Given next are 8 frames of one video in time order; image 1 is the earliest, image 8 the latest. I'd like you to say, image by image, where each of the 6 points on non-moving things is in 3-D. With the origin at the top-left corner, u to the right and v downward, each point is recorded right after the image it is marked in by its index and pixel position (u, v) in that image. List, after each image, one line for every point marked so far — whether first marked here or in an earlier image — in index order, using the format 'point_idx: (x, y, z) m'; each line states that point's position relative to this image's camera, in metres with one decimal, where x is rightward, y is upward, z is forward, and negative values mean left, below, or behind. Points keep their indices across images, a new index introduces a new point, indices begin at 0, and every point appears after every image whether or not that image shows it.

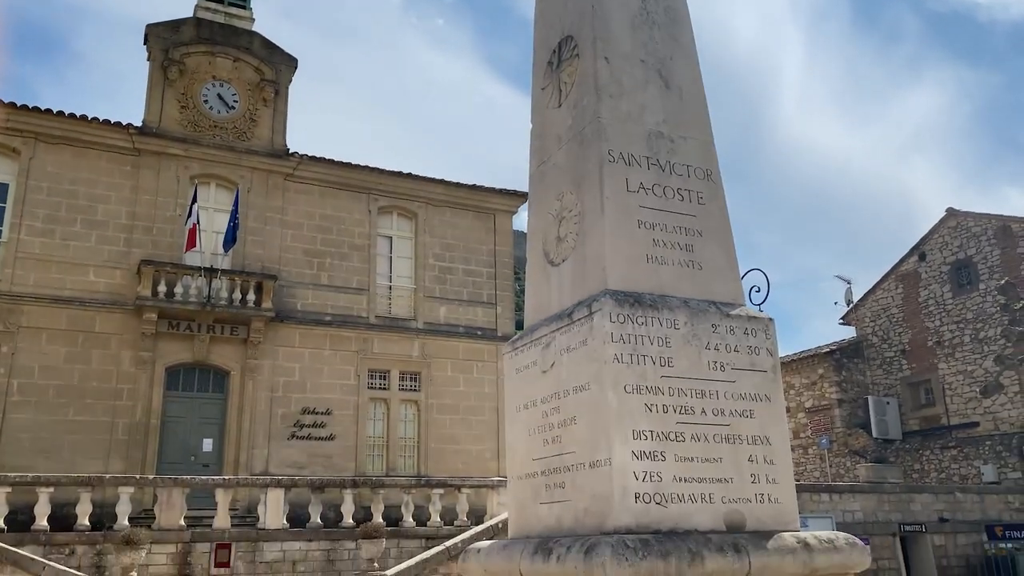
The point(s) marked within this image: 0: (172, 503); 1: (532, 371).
0: (-7.4, -4.7, +18.5) m
1: (+0.1, -0.6, +5.9) m
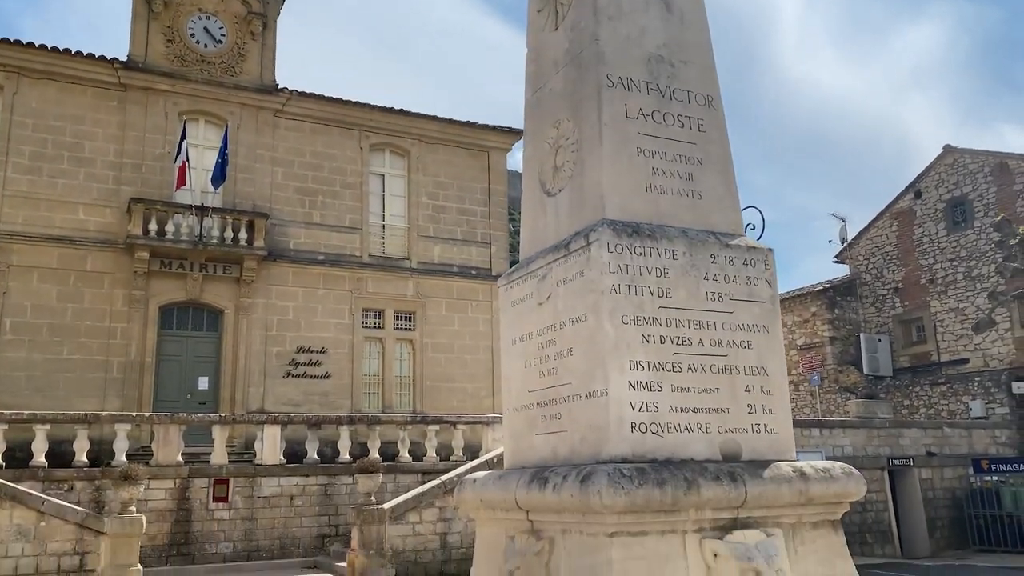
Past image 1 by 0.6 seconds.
0: (-7.6, -3.4, +18.6) m
1: (+0.1, -0.1, +5.8) m
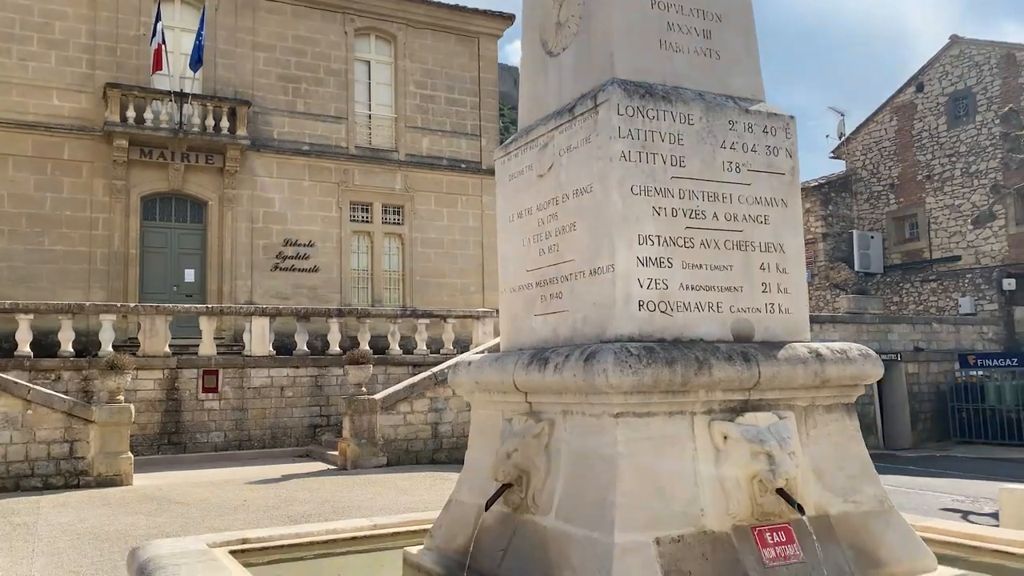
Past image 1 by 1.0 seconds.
0: (-7.8, -0.9, +18.4) m
1: (+0.1, +0.7, +5.4) m
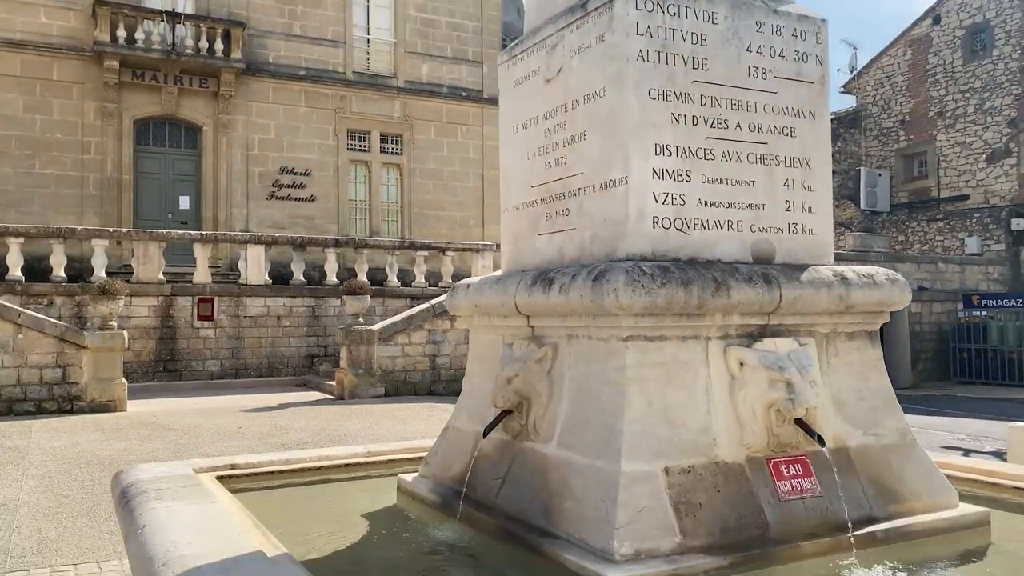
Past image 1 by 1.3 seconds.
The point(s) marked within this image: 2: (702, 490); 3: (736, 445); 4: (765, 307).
0: (-7.8, +0.7, +18.1) m
1: (+0.1, +1.2, +4.9) m
2: (+0.9, -0.9, +3.8) m
3: (+1.1, -0.7, +4.0) m
4: (+1.2, -0.1, +4.1) m
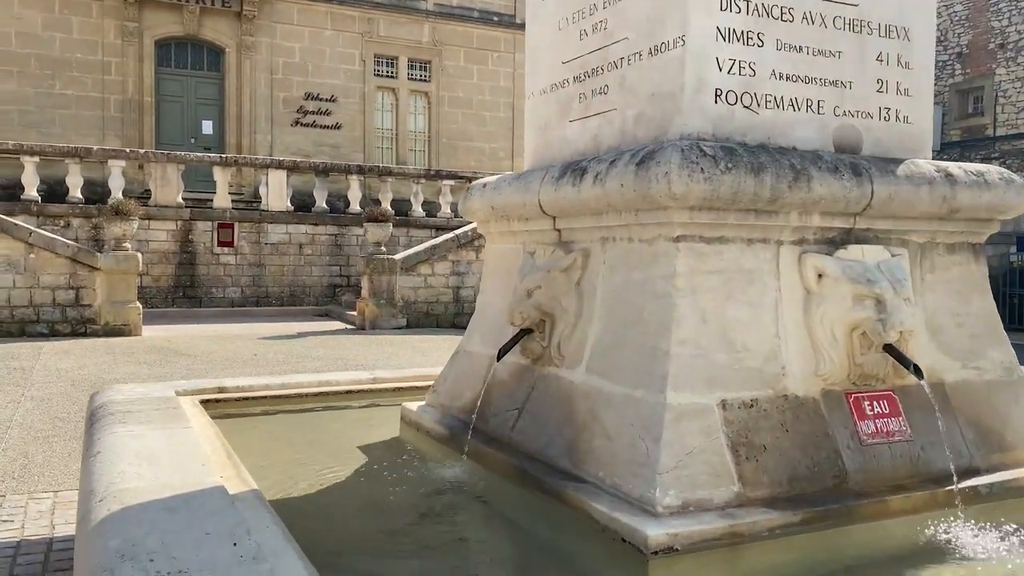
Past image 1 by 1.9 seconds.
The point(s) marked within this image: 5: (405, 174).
0: (-7.1, +2.3, +17.5) m
1: (+0.3, +1.7, +4.1) m
2: (+0.9, -0.5, +3.1) m
3: (+1.1, -0.3, +3.2) m
4: (+1.3, +0.3, +3.3) m
5: (-2.5, +2.7, +19.6) m
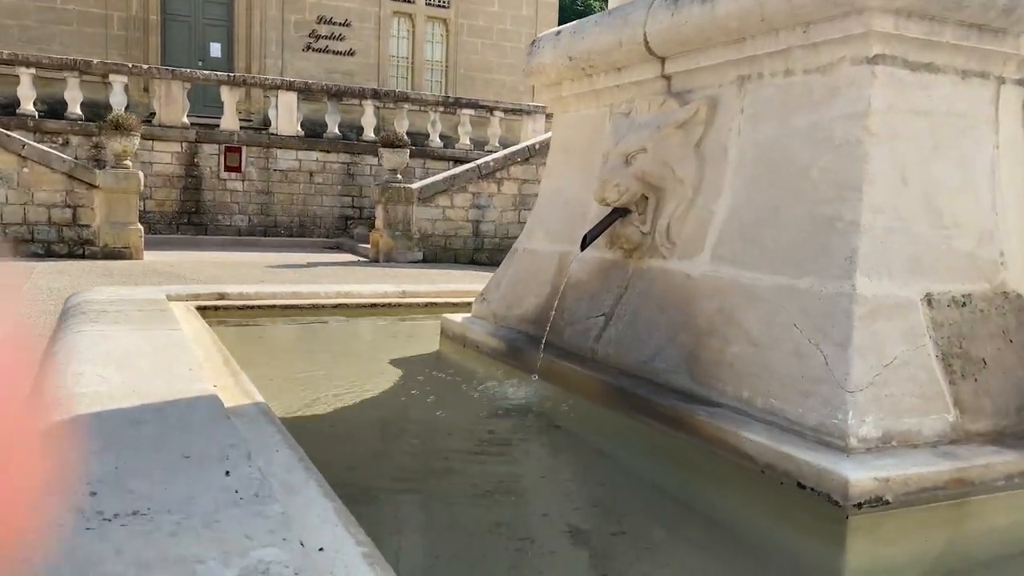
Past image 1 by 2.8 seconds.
0: (-6.6, +3.7, +16.4) m
1: (+0.6, +2.2, +3.0) m
2: (+1.2, -0.1, +2.2) m
3: (+1.4, +0.1, +2.3) m
4: (+1.6, +0.7, +2.3) m
5: (-2.0, +4.2, +18.5) m
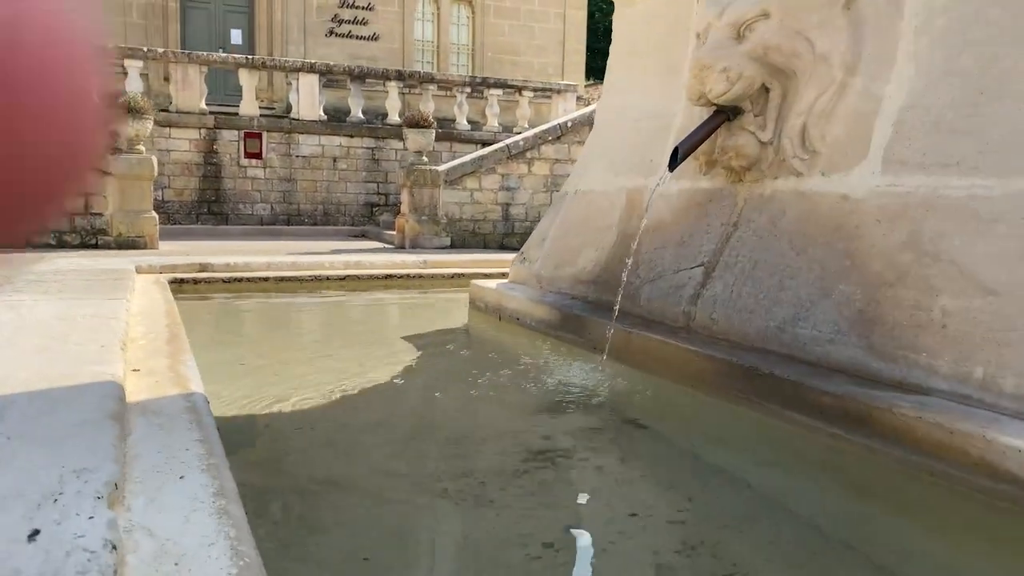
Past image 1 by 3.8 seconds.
0: (-6.1, +3.9, +15.8) m
1: (+0.7, +2.3, +2.1) m
2: (+1.3, 0.0, +1.3) m
3: (+1.5, +0.2, +1.4) m
4: (+1.7, +0.9, +1.4) m
5: (-1.3, +4.4, +17.6) m
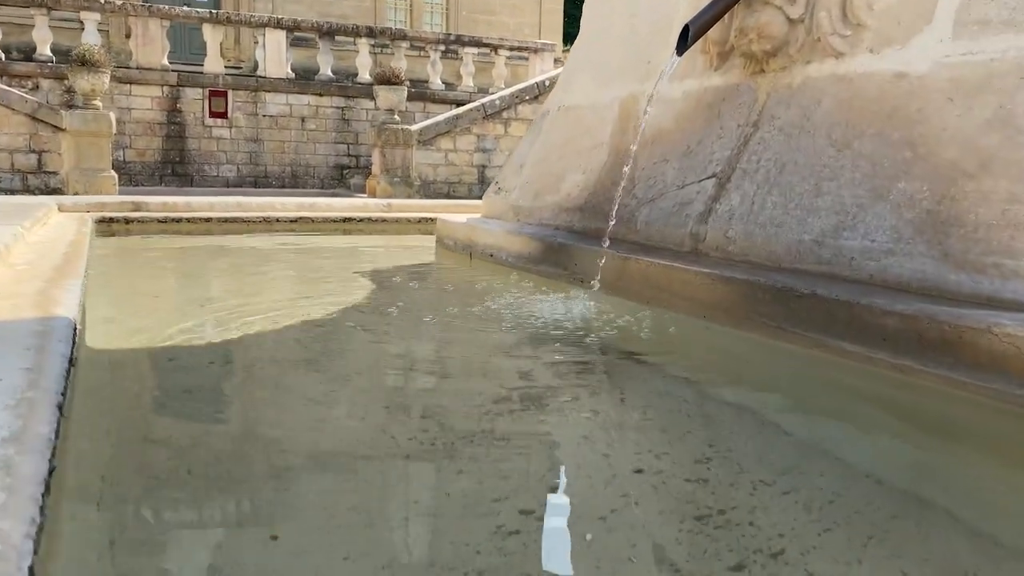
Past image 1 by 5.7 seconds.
0: (-6.5, +4.6, +15.1) m
1: (+0.7, +2.5, +1.7) m
2: (+1.3, +0.2, +0.9) m
3: (+1.5, +0.4, +1.1) m
4: (+1.7, +1.0, +1.1) m
5: (-1.8, +5.1, +17.1) m
